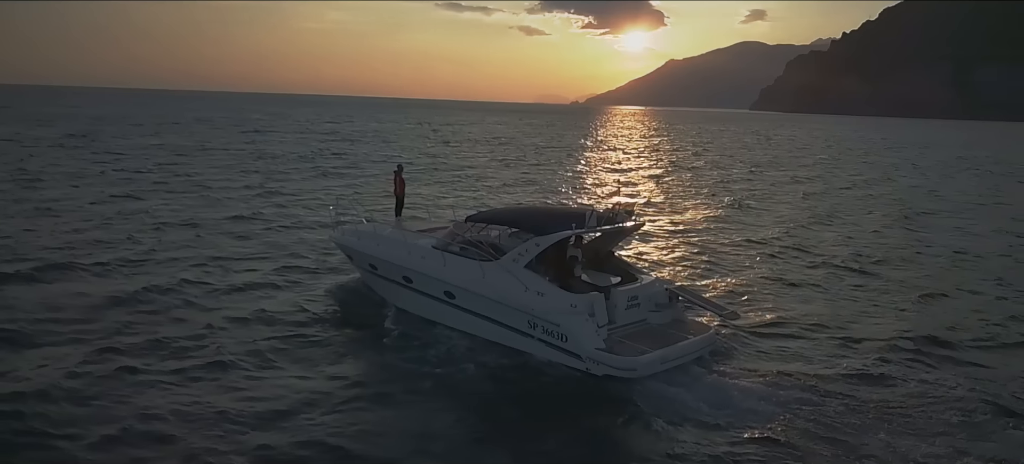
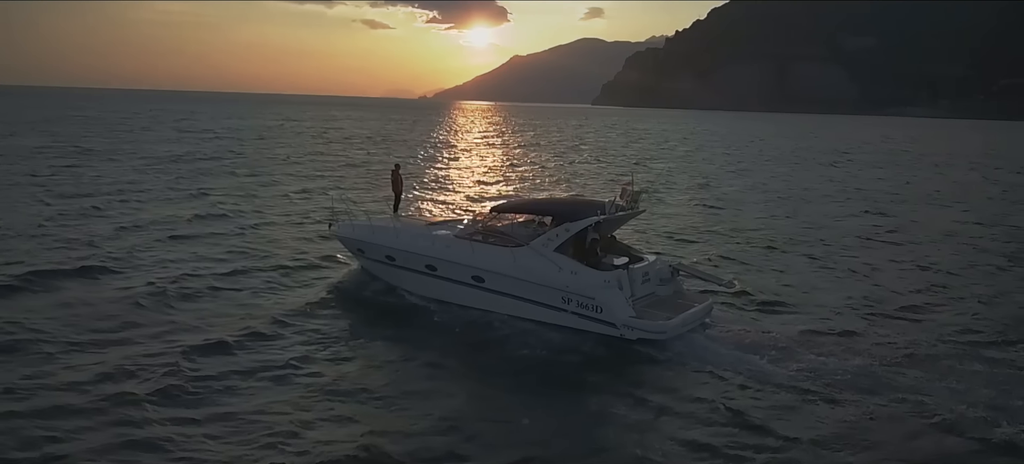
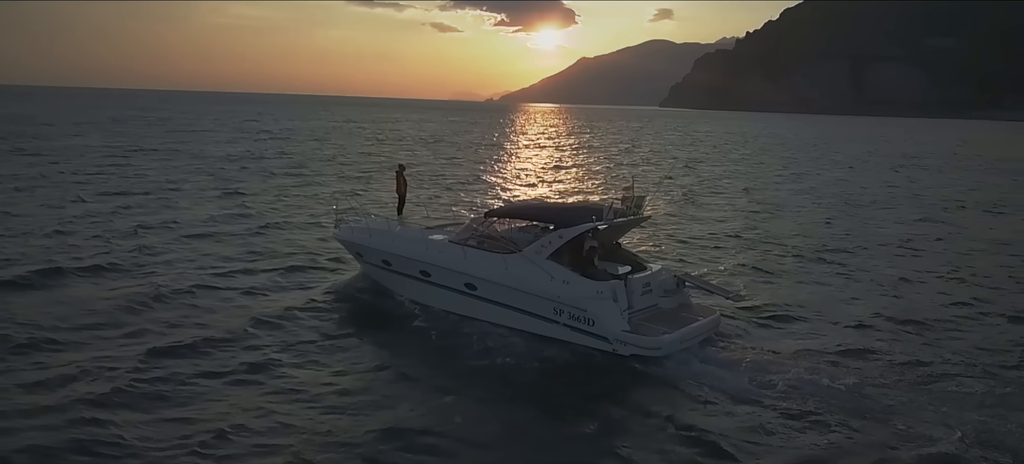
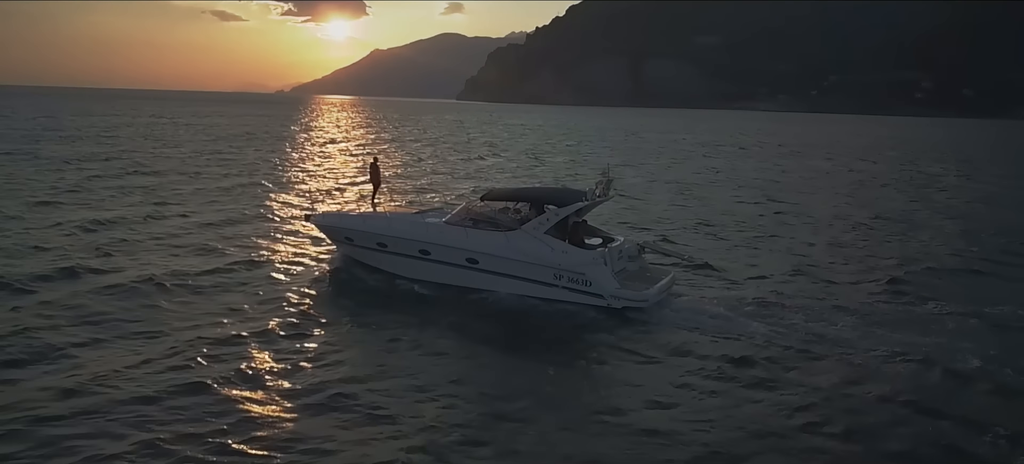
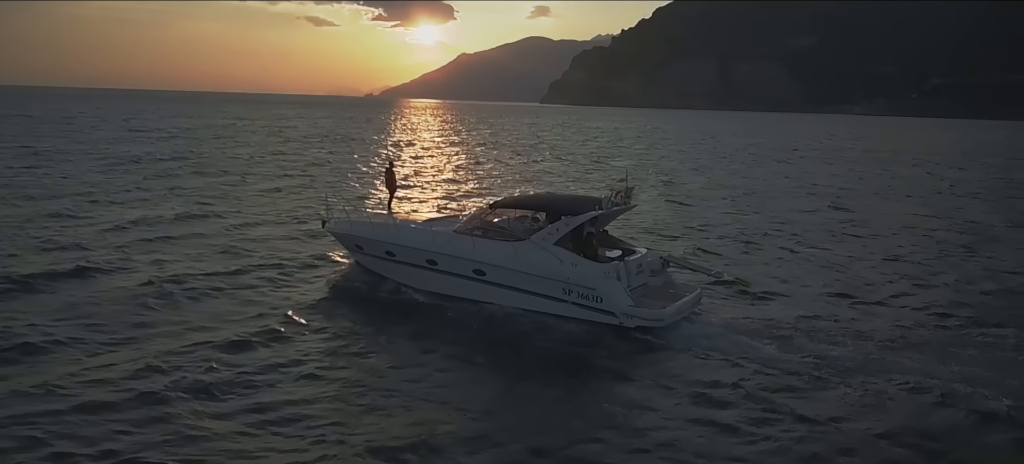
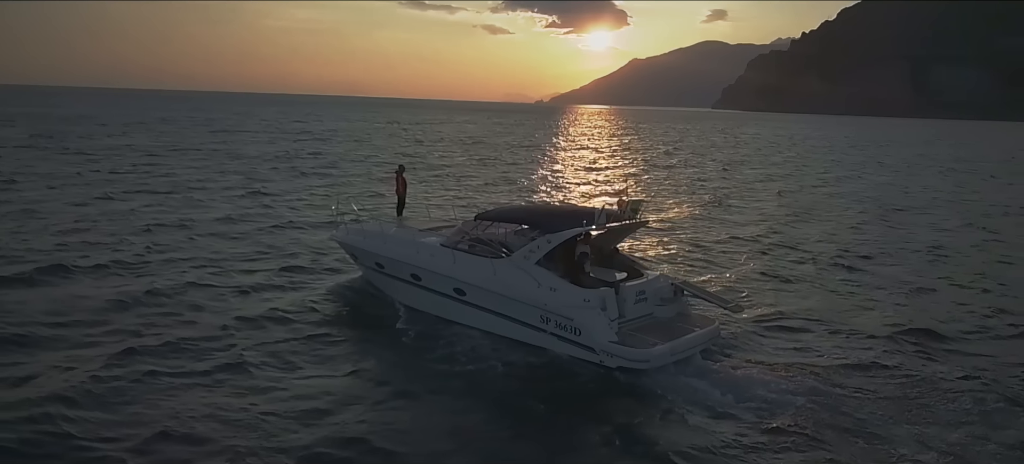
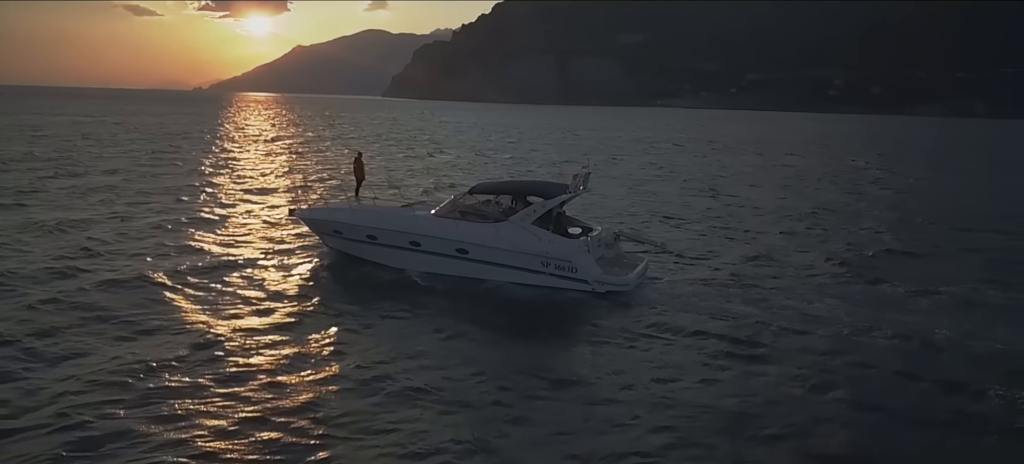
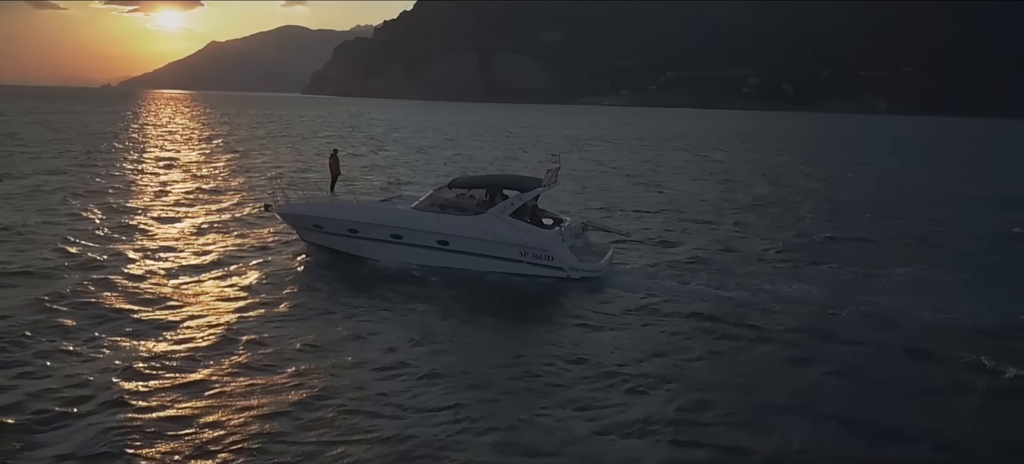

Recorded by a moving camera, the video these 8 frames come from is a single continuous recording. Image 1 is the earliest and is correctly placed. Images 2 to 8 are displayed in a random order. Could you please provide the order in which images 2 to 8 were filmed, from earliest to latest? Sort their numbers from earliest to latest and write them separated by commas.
6, 3, 2, 5, 4, 7, 8
